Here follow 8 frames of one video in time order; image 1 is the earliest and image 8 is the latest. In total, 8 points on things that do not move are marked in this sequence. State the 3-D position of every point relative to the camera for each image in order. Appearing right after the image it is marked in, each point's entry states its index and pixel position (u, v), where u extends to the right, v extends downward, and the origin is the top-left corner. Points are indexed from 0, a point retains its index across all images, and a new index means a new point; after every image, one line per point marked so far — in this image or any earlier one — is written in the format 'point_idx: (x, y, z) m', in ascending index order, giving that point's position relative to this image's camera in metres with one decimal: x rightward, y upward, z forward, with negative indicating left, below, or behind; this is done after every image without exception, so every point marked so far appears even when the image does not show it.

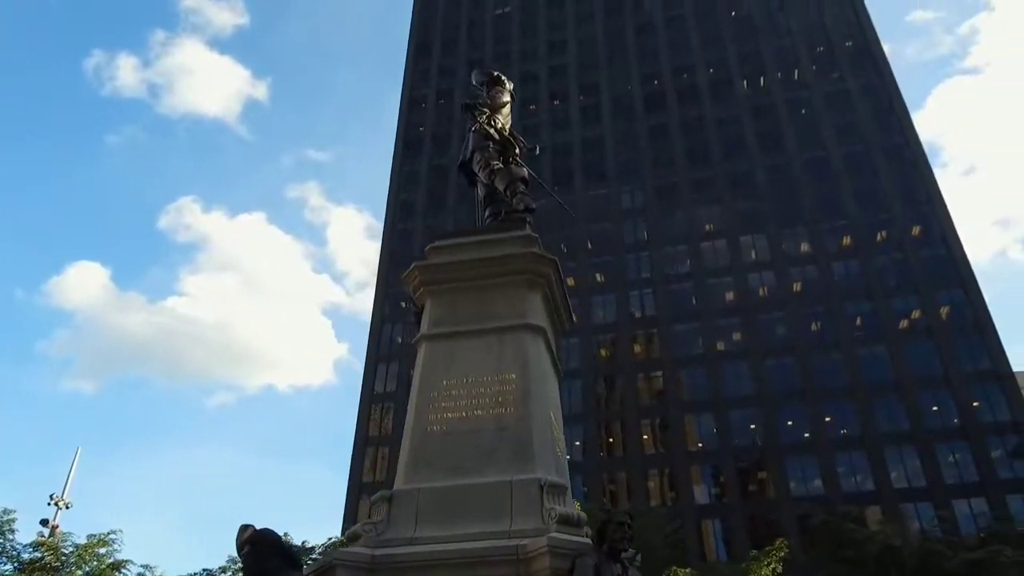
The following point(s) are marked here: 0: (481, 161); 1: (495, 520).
0: (-0.4, +1.5, +9.0) m
1: (-0.1, -1.8, +6.0) m
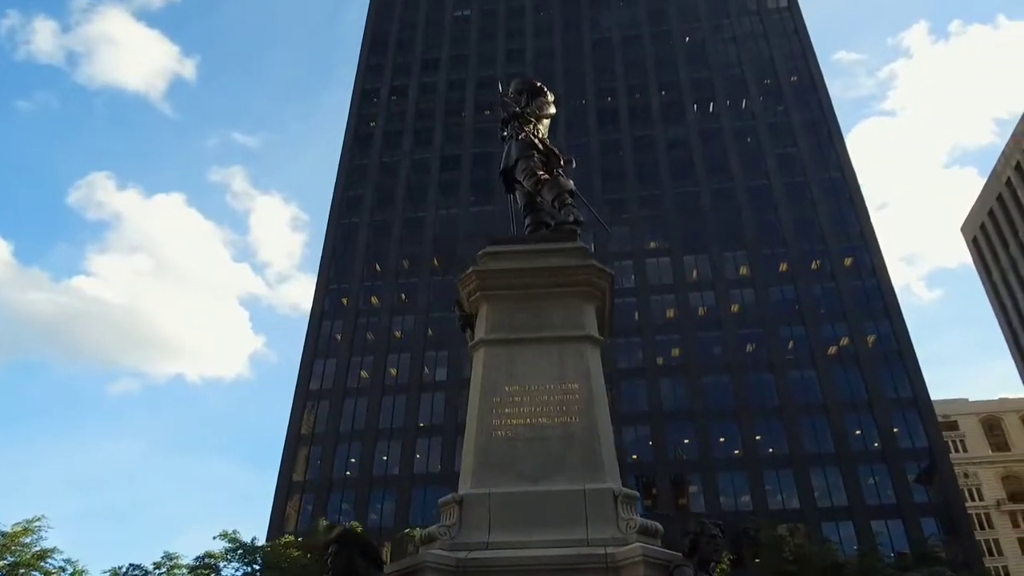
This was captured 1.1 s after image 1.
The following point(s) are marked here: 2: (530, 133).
0: (+0.2, +1.5, +9.1) m
1: (+0.5, -1.9, +6.1) m
2: (+0.3, +1.9, +9.4) m
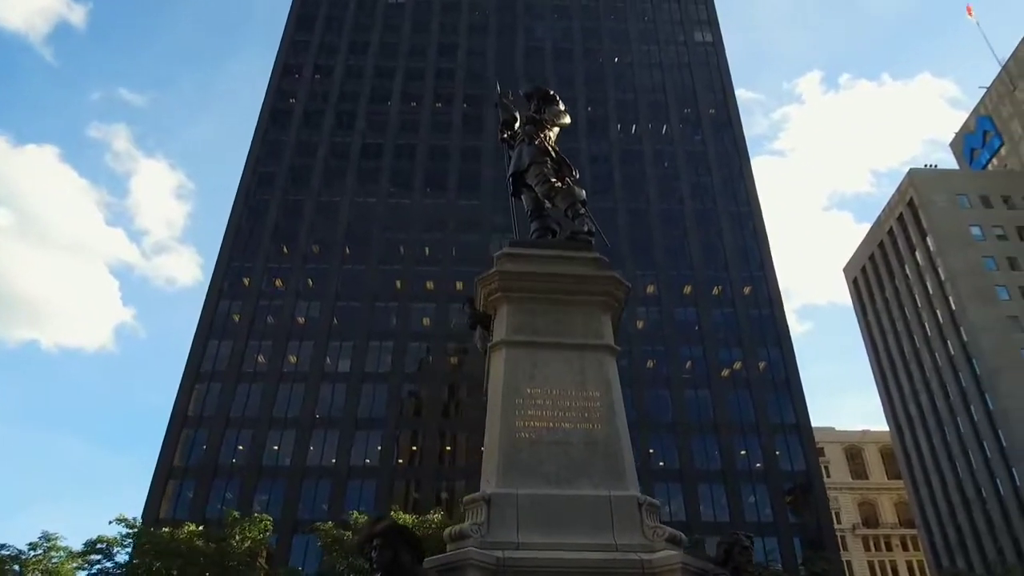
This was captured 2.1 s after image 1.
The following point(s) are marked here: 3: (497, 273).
0: (+0.3, +1.4, +9.2) m
1: (+0.7, -2.0, +6.2) m
2: (+0.4, +1.9, +9.5) m
3: (-0.1, +0.2, +7.7) m
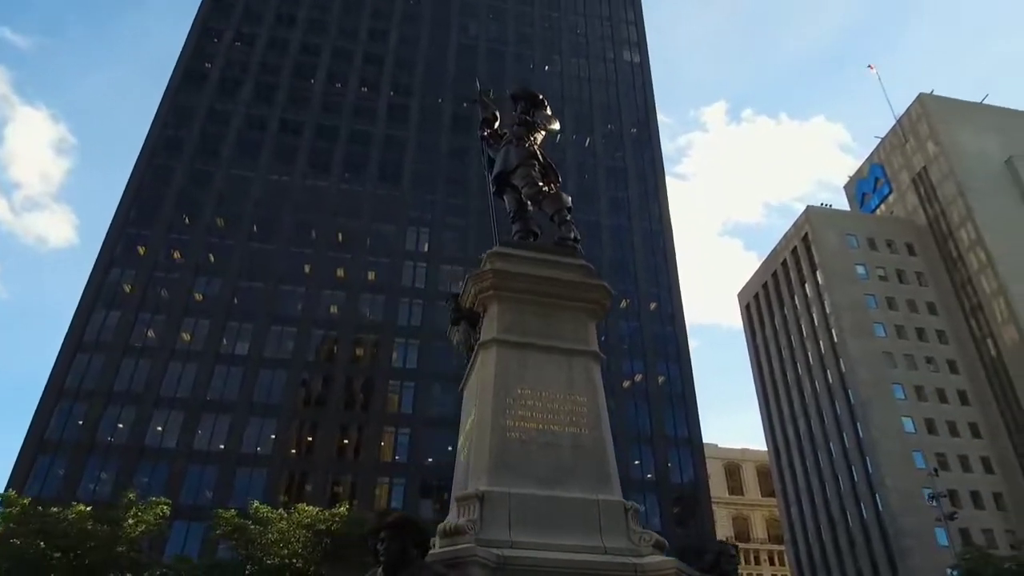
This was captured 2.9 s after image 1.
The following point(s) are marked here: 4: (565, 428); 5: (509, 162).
0: (+0.2, +1.4, +9.3) m
1: (+0.6, -2.1, +6.3) m
2: (+0.3, +1.8, +9.6) m
3: (-0.2, +0.2, +7.8) m
4: (+0.5, -1.3, +7.0) m
5: (0.0, +1.6, +9.5) m
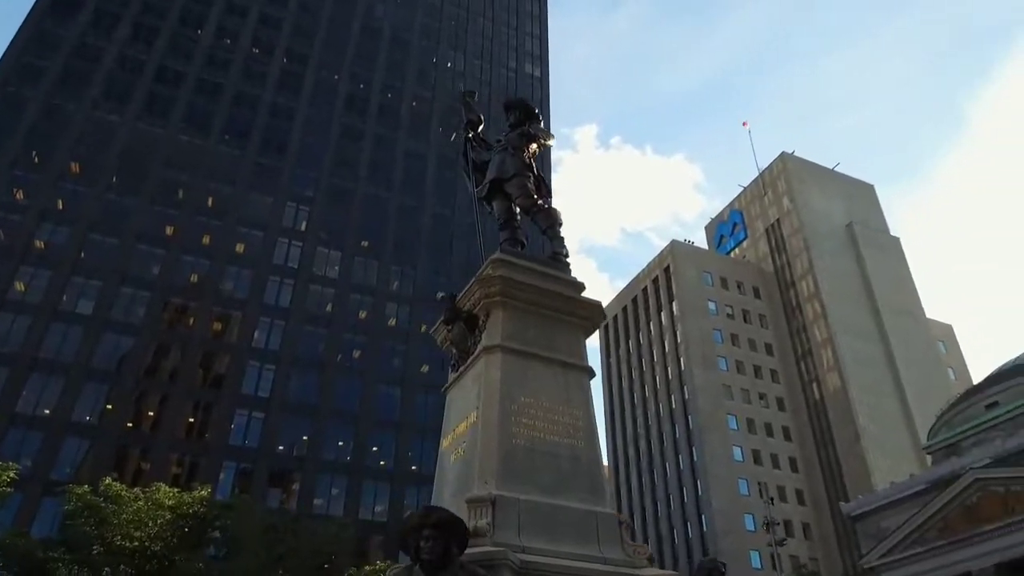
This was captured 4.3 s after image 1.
0: (+0.1, +1.3, +9.4) m
1: (+0.7, -2.3, +6.6) m
2: (+0.2, +1.7, +9.8) m
3: (-0.1, +0.1, +7.9) m
4: (+0.5, -1.5, +7.3) m
5: (-0.1, +1.5, +9.6) m
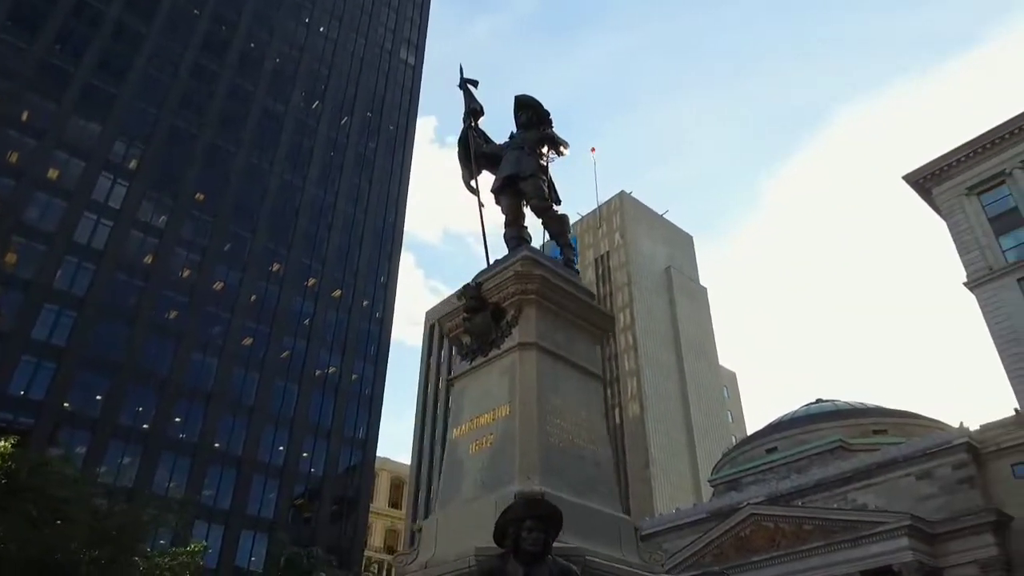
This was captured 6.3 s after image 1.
0: (+0.3, +1.3, +9.5) m
1: (+0.9, -2.4, +6.8) m
2: (+0.4, +1.7, +9.9) m
3: (+0.3, +0.1, +7.9) m
4: (+0.7, -1.5, +7.5) m
5: (+0.1, +1.5, +9.6) m
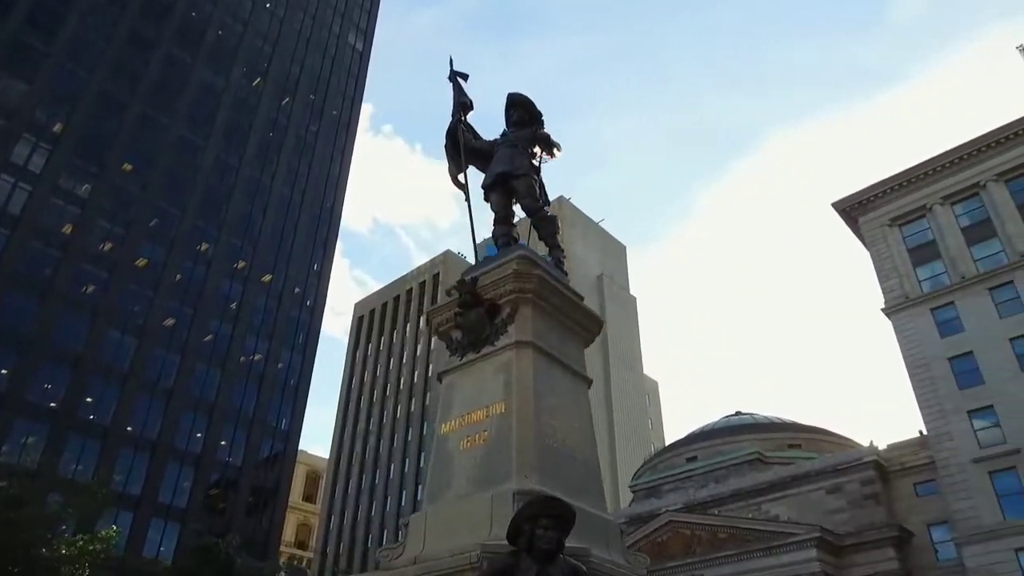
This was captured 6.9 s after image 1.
0: (+0.2, +1.3, +9.5) m
1: (+0.8, -2.4, +6.9) m
2: (+0.3, +1.7, +9.9) m
3: (+0.2, +0.1, +7.9) m
4: (+0.7, -1.6, +7.5) m
5: (0.0, +1.6, +9.6) m
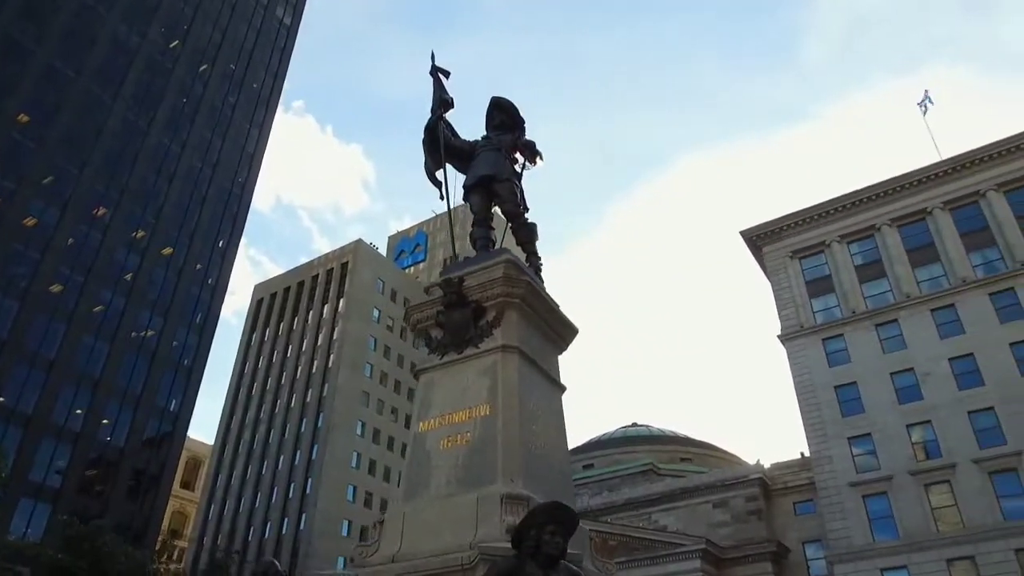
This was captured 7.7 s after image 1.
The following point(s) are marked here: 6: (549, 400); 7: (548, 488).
0: (0.0, +1.2, +9.6) m
1: (+0.6, -2.5, +7.0) m
2: (0.0, +1.6, +10.0) m
3: (+0.1, +0.1, +8.0) m
4: (+0.4, -1.7, +7.6) m
5: (-0.2, +1.5, +9.7) m
6: (+0.4, -1.2, +7.9) m
7: (+0.3, -1.9, +7.2) m
